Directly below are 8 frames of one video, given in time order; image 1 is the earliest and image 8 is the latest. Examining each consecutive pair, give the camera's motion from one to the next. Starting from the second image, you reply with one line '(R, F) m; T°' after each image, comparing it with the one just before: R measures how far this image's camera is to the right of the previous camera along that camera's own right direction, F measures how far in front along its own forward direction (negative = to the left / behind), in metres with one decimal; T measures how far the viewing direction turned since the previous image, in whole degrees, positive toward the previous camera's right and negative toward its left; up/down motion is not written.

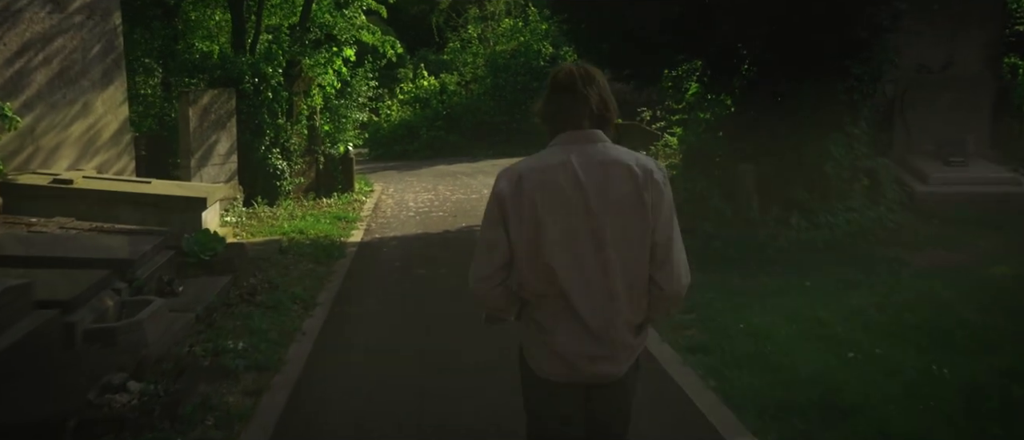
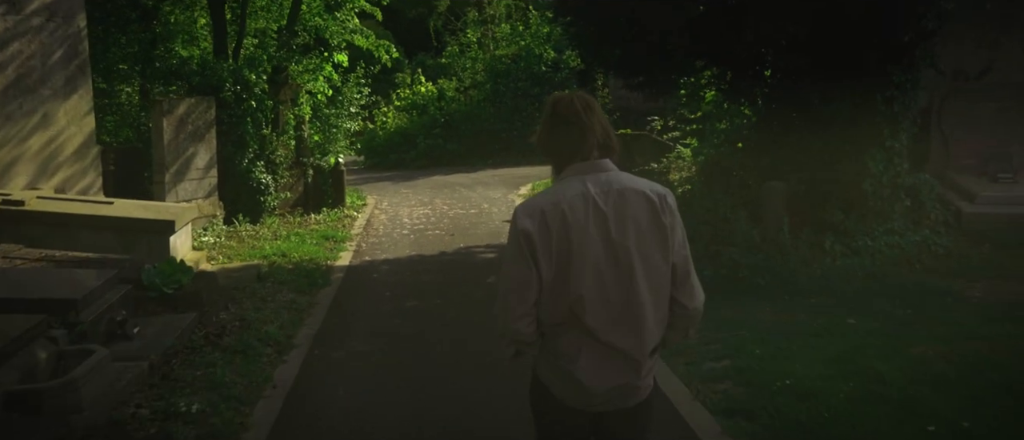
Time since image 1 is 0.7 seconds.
(0.0, +1.0) m; 0°
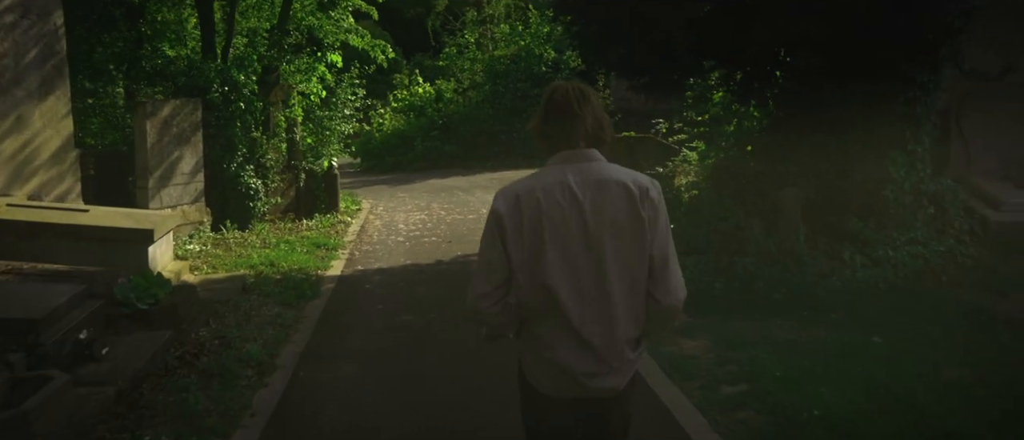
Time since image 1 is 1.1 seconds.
(0.0, +0.5) m; 0°
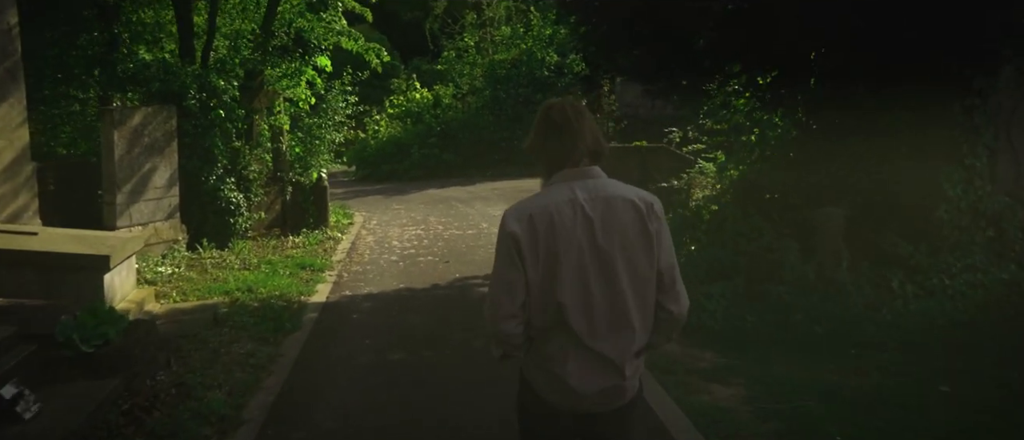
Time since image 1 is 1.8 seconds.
(0.0, +0.9) m; 0°
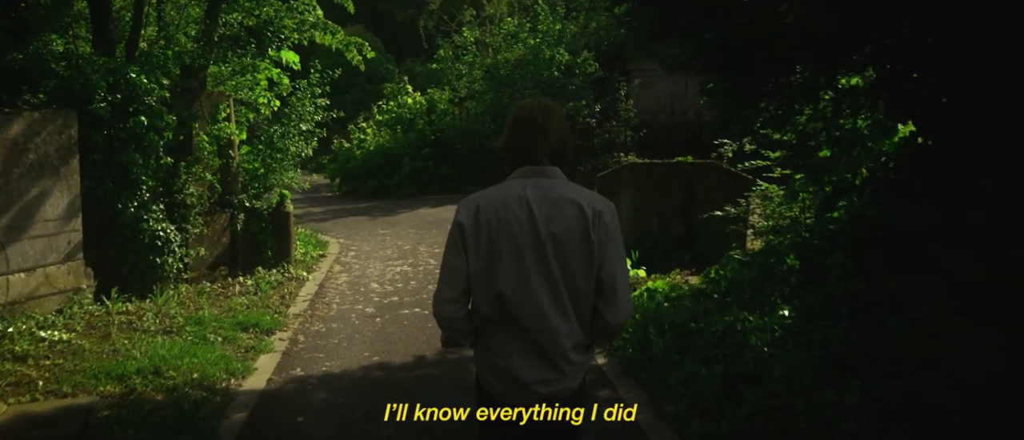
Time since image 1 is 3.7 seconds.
(-0.1, +2.6) m; 0°
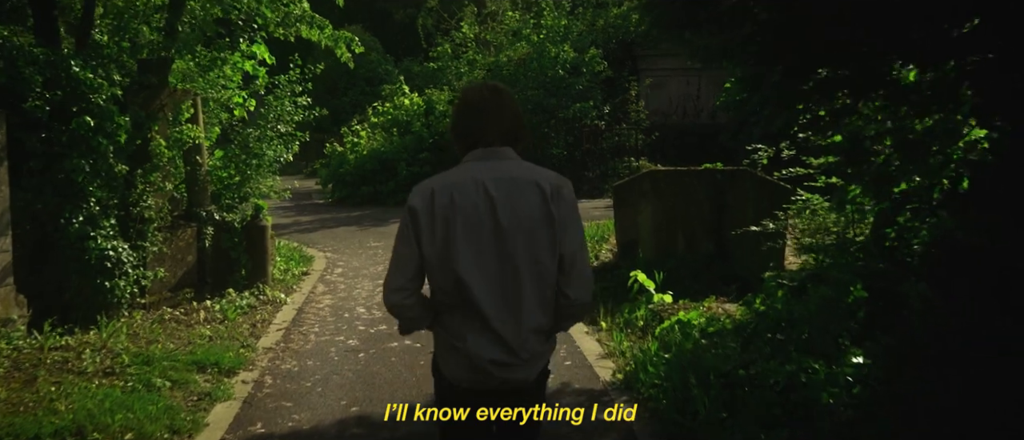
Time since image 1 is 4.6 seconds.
(0.0, +1.2) m; 0°
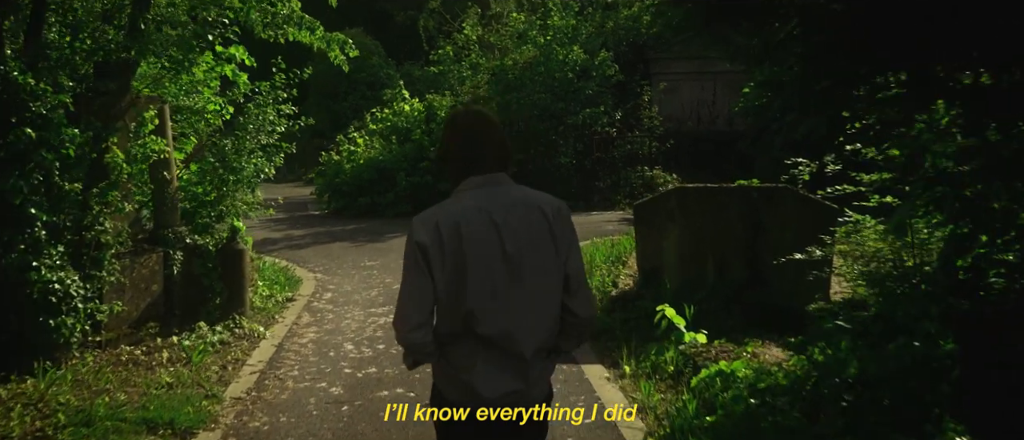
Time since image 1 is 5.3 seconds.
(0.0, +1.0) m; 0°
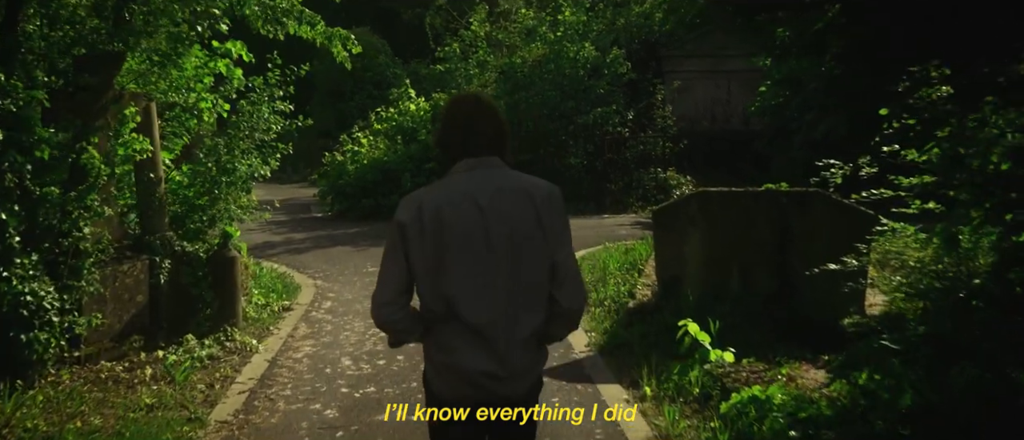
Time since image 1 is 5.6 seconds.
(0.0, +0.5) m; 0°
